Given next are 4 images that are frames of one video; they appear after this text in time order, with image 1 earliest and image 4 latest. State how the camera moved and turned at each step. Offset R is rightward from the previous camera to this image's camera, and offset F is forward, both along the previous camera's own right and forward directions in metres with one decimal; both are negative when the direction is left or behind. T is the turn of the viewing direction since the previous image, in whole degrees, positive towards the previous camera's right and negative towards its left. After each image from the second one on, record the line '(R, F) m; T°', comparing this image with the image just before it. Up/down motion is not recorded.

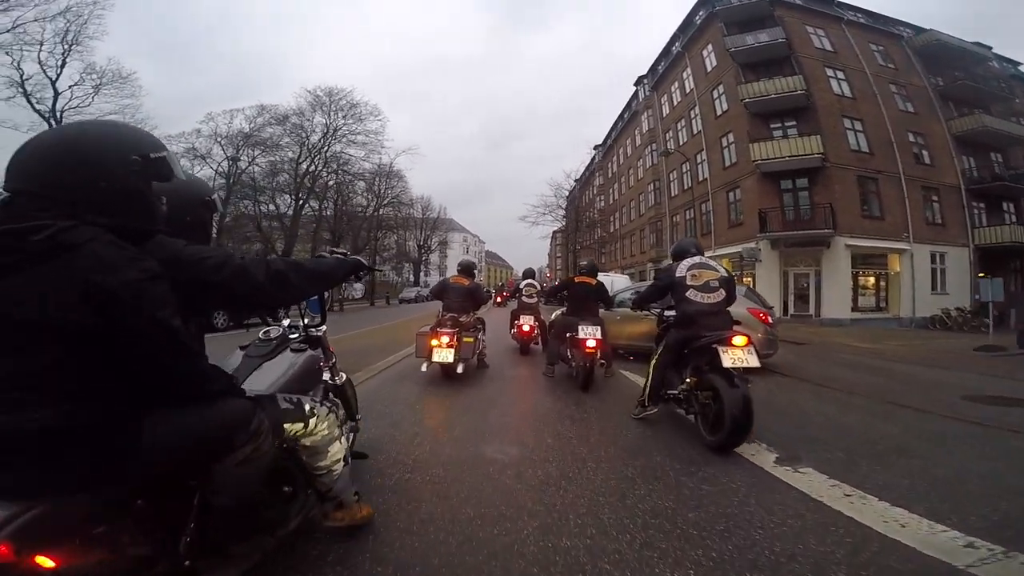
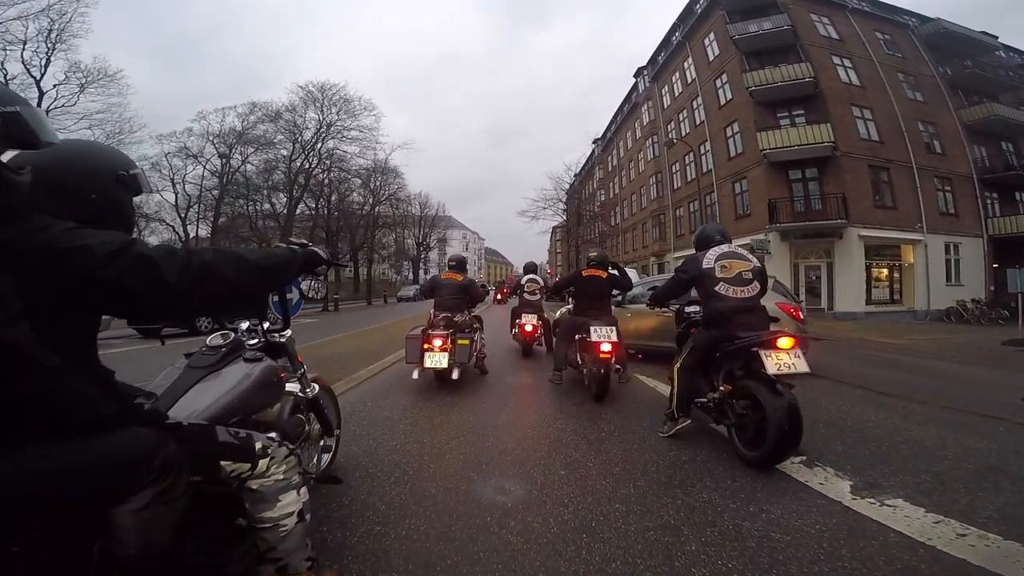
(0.0, +0.9) m; 0°
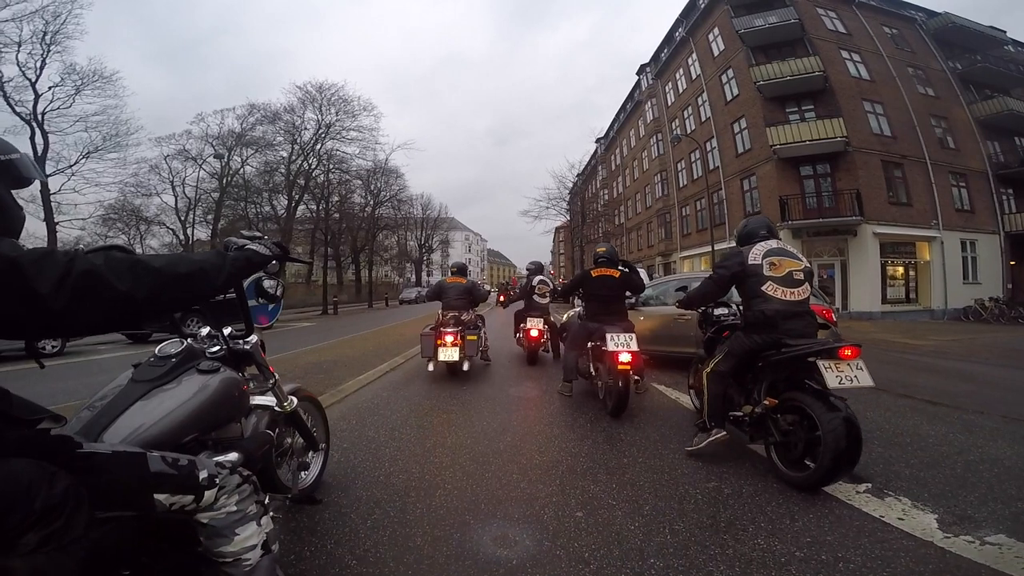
(0.0, +0.7) m; 0°
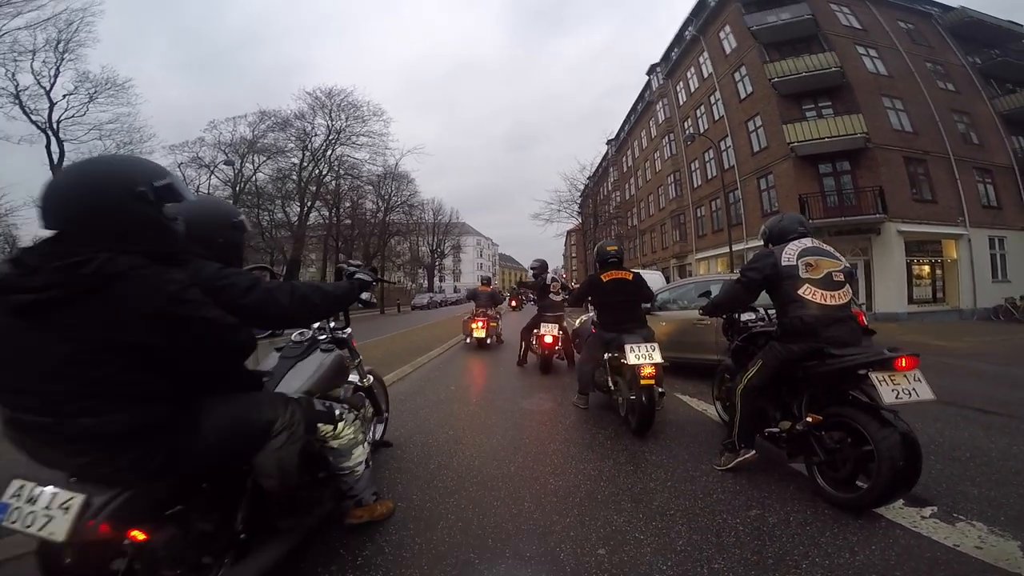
(0.0, +0.4) m; -1°
